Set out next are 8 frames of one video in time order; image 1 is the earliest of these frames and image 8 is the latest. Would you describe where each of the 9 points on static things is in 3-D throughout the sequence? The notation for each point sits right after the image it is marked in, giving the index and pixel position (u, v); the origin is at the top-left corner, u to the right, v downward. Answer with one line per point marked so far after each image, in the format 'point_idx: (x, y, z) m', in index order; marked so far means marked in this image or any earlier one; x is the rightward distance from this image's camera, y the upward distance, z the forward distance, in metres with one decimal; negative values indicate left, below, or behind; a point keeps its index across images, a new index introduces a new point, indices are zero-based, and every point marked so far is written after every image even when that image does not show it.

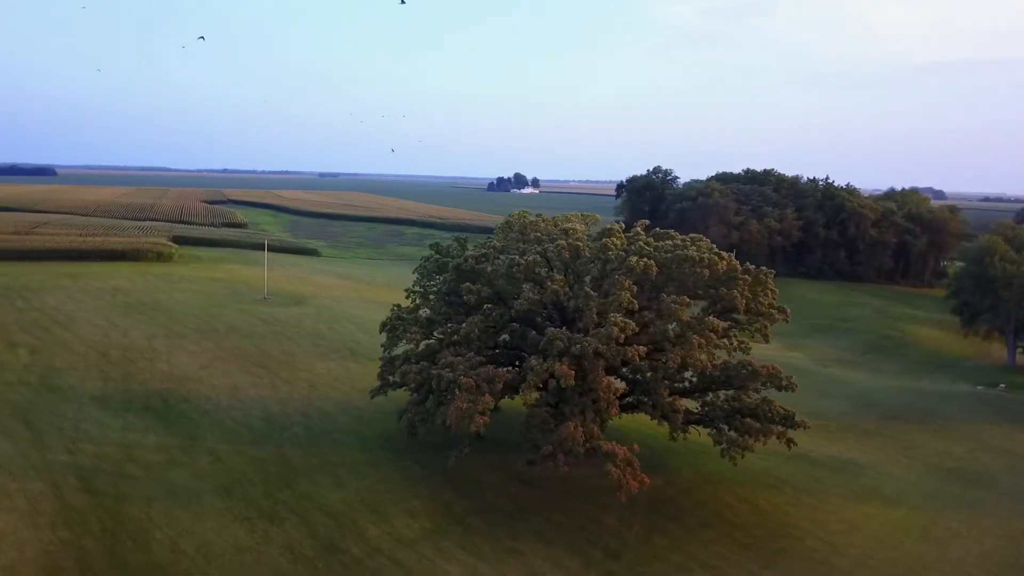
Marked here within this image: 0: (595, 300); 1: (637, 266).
0: (+2.0, -0.3, +19.9) m
1: (+2.9, +0.5, +19.9) m
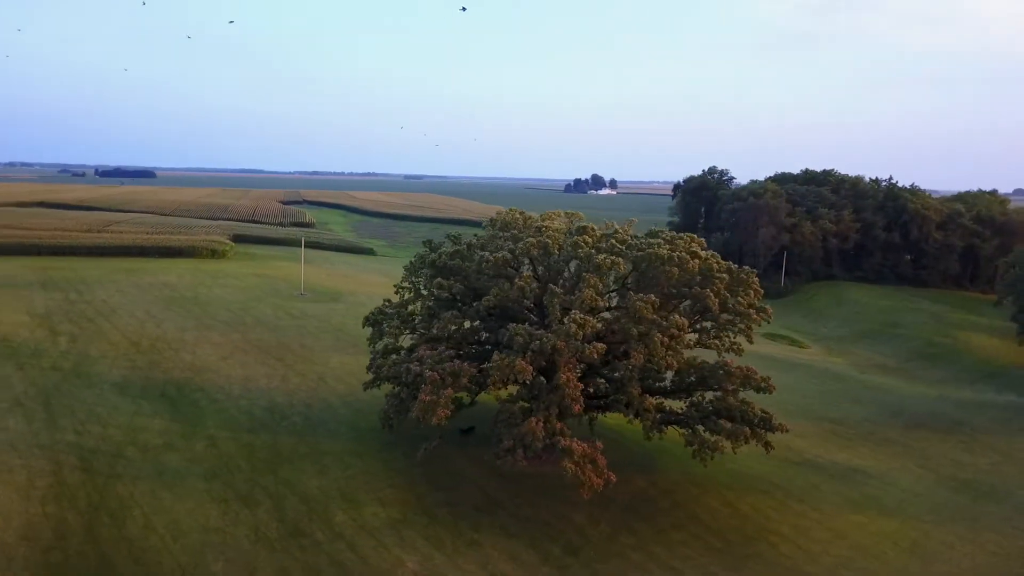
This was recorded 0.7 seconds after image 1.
0: (+1.1, -0.2, +20.0) m
1: (+2.1, +0.6, +19.9) m
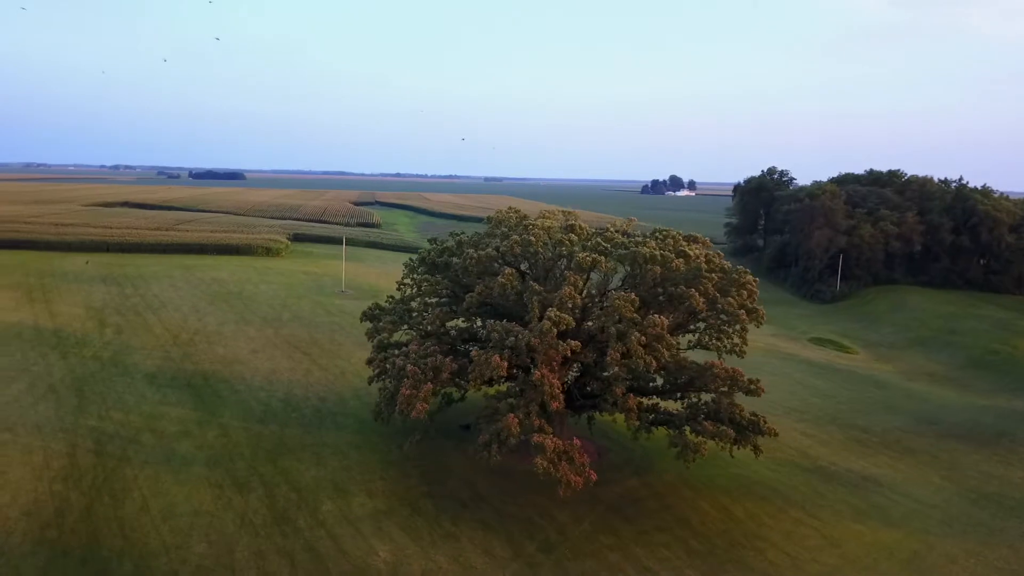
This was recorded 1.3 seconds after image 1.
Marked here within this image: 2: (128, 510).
0: (+0.7, -0.1, +20.2) m
1: (+1.6, +0.6, +19.9) m
2: (-9.2, -5.3, +20.0) m
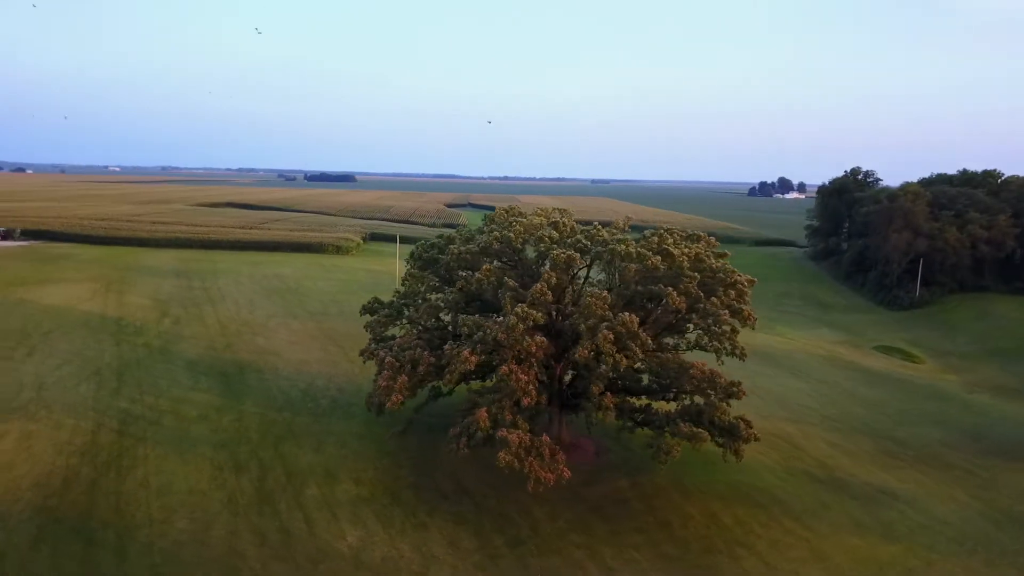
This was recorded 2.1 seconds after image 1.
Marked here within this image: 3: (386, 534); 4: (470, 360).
0: (+0.1, -0.1, +20.3) m
1: (+1.0, +0.7, +19.9) m
2: (-9.9, -5.1, +21.4) m
3: (-3.0, -5.9, +19.9) m
4: (-1.0, -1.7, +19.6) m
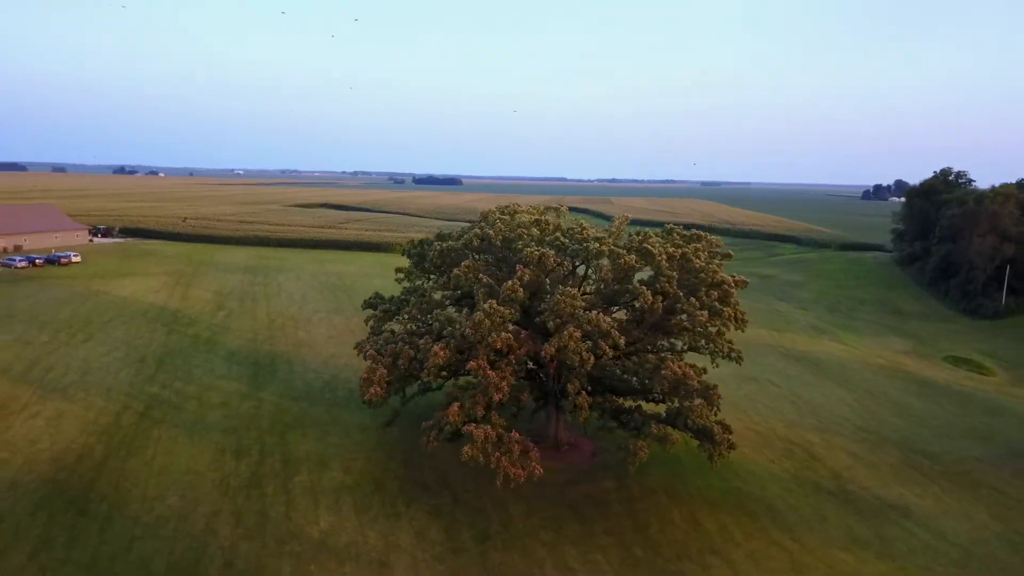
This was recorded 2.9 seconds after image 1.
0: (-0.6, 0.0, +20.4) m
1: (+0.3, +0.8, +20.0) m
2: (-10.4, -4.8, +22.8) m
3: (-3.8, -5.7, +20.4) m
4: (-1.7, -1.6, +19.9) m
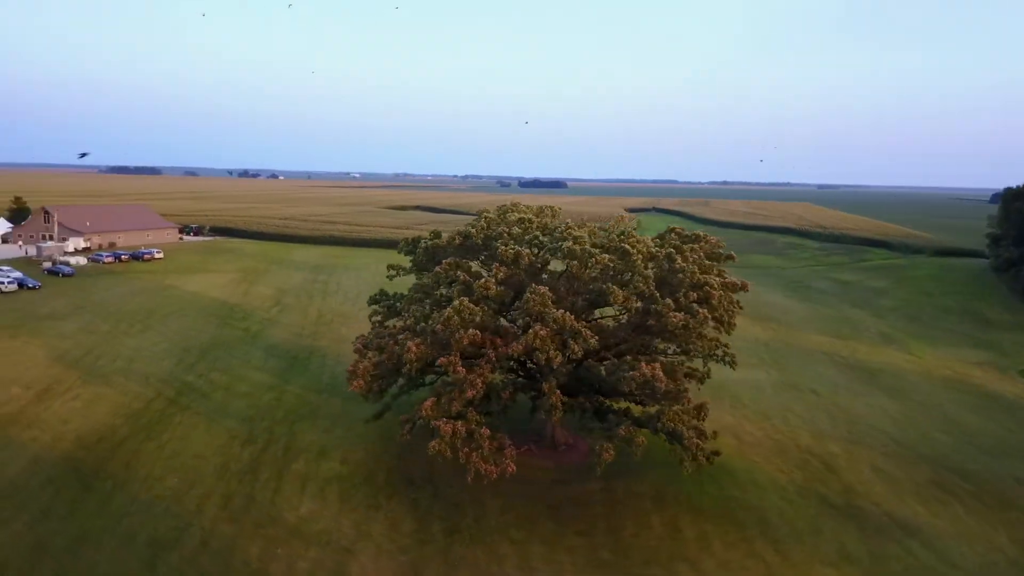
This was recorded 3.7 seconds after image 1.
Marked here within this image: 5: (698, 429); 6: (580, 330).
0: (-1.1, +0.1, +20.7) m
1: (-0.3, +0.8, +20.1) m
2: (-10.6, -4.6, +24.3) m
3: (-4.4, -5.6, +21.0) m
4: (-2.4, -1.5, +20.3) m
5: (+4.3, -3.3, +19.4) m
6: (+1.6, -1.0, +19.5) m
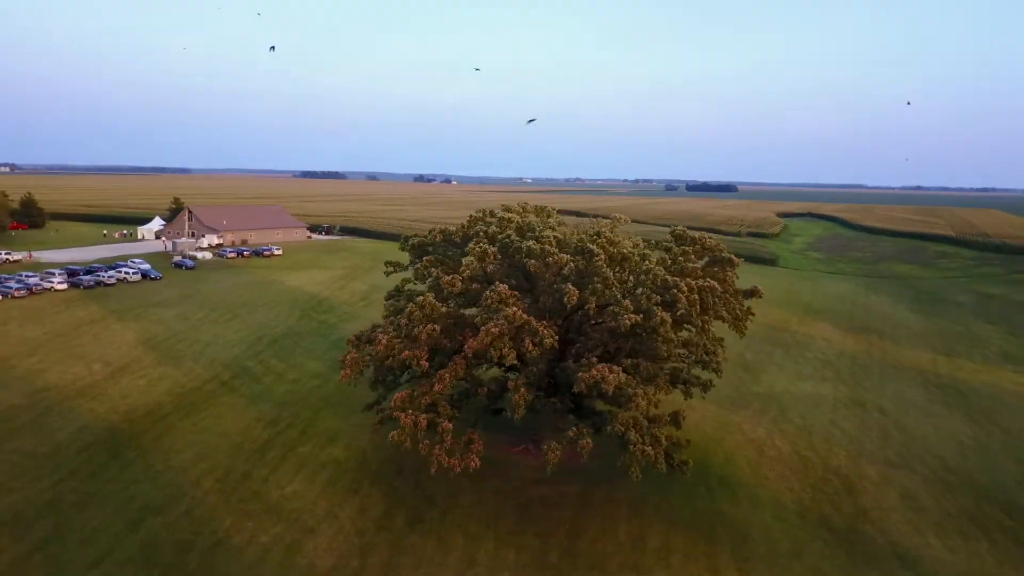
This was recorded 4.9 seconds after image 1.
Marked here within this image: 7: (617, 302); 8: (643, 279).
0: (-1.8, +0.2, +21.2) m
1: (-1.1, +0.9, +20.4) m
2: (-10.5, -4.3, +26.7) m
3: (-5.1, -5.4, +22.2) m
4: (-3.2, -1.4, +21.0) m
5: (+3.1, -3.3, +18.8) m
6: (+0.6, -0.9, +19.5) m
7: (+2.5, -0.4, +19.3) m
8: (+3.2, +0.2, +19.7) m
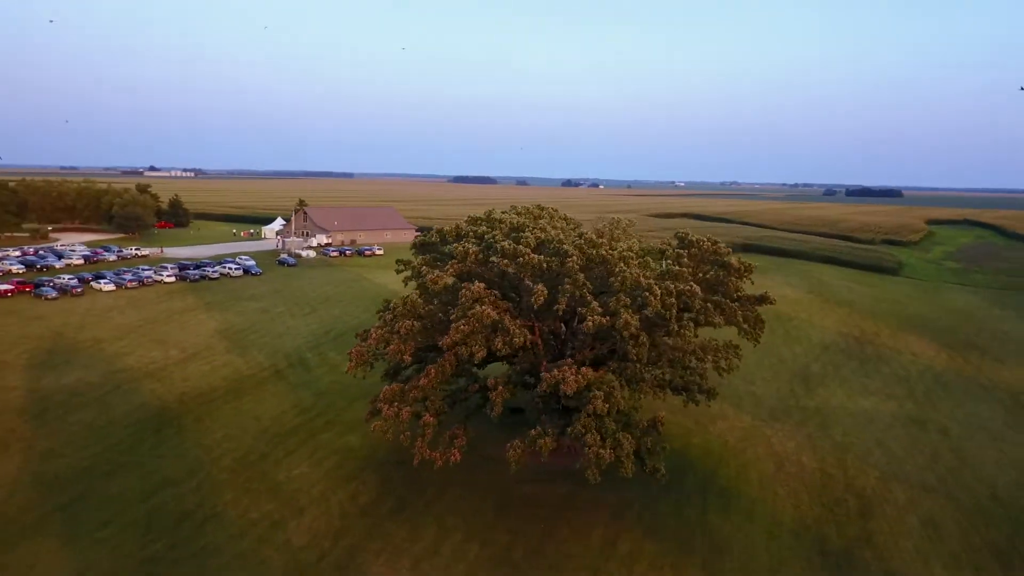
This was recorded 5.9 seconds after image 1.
0: (-2.1, +0.2, +21.8) m
1: (-1.5, +0.9, +21.0) m
2: (-9.8, -4.1, +28.8) m
3: (-5.3, -5.3, +23.4) m
4: (-3.5, -1.3, +21.9) m
5: (+2.2, -3.3, +18.6) m
6: (-0.1, -0.9, +19.7) m
7: (+1.7, -0.4, +19.2) m
8: (+2.5, +0.2, +19.4) m
